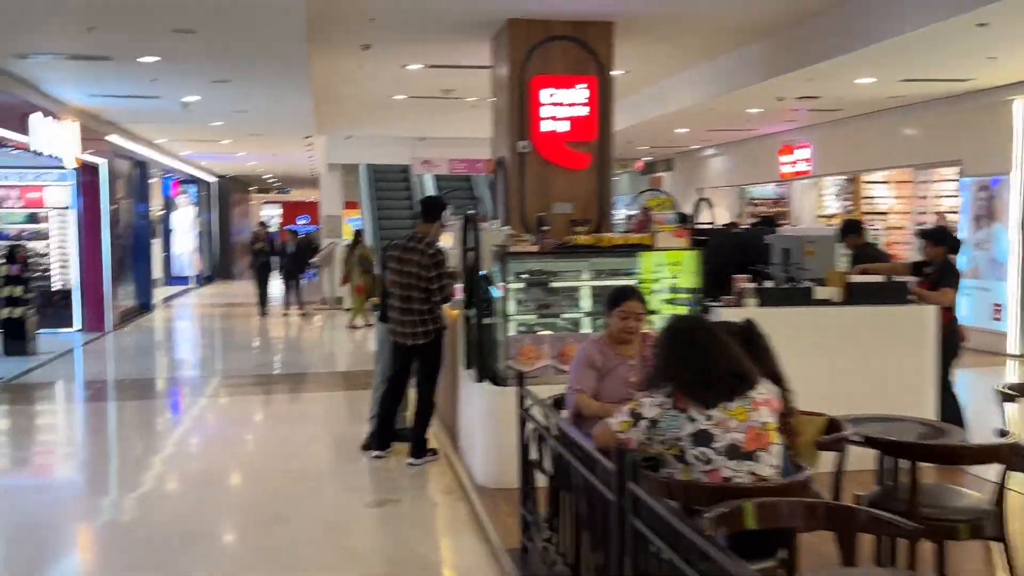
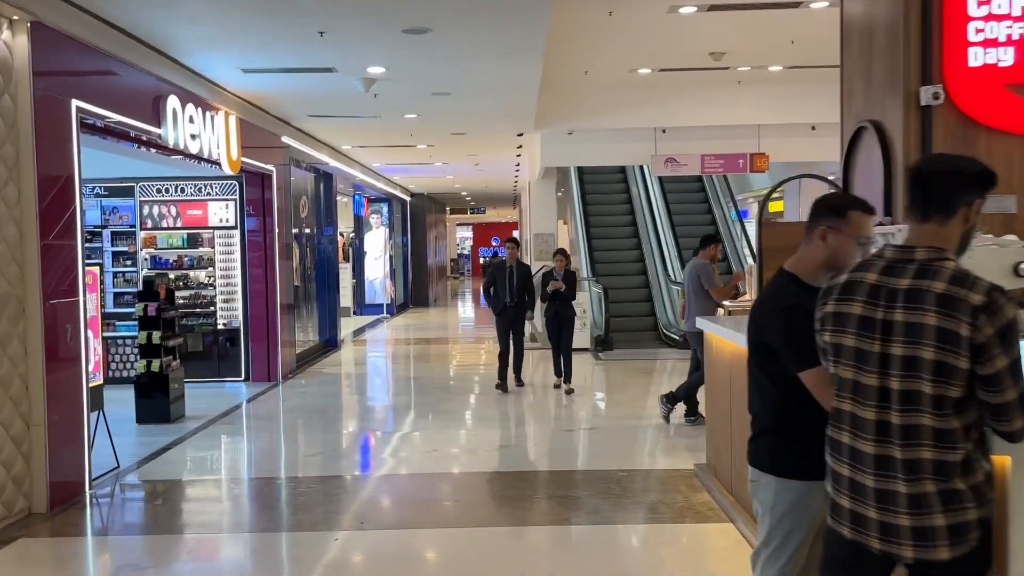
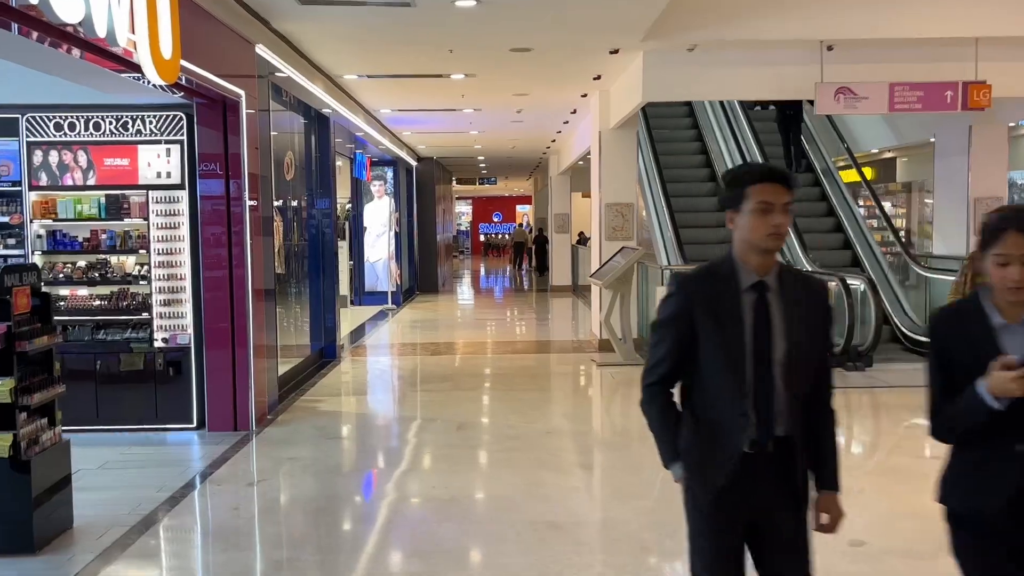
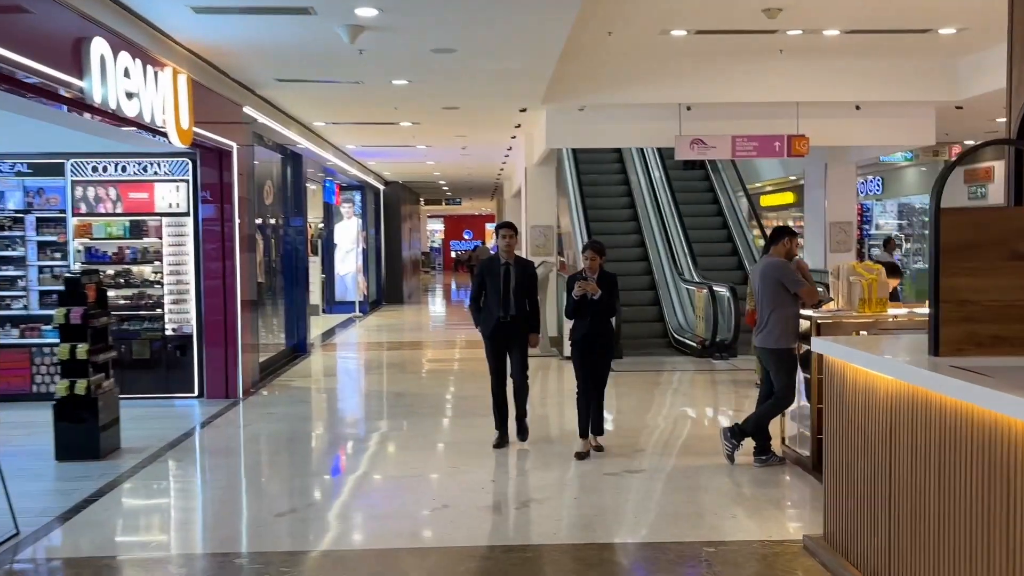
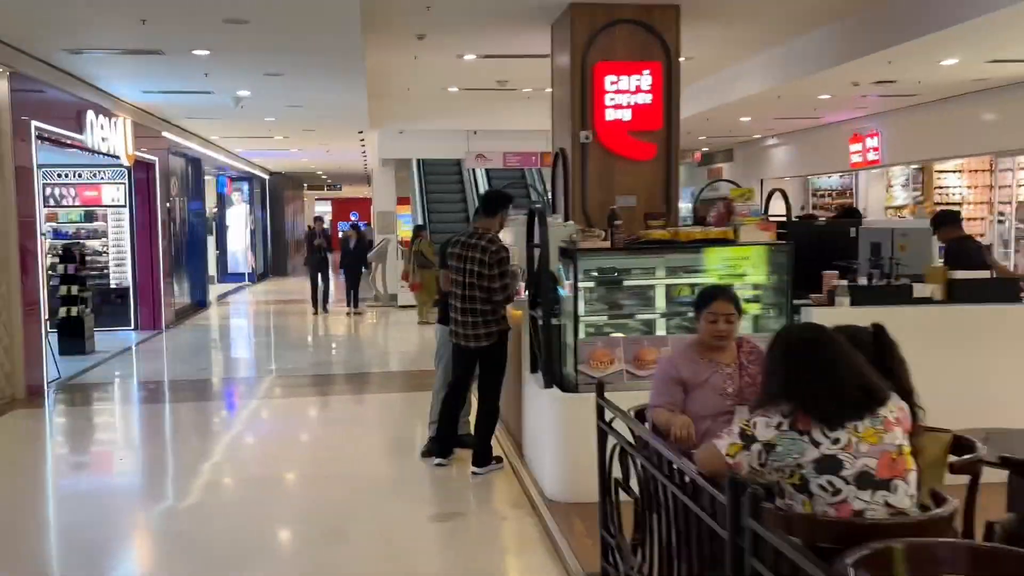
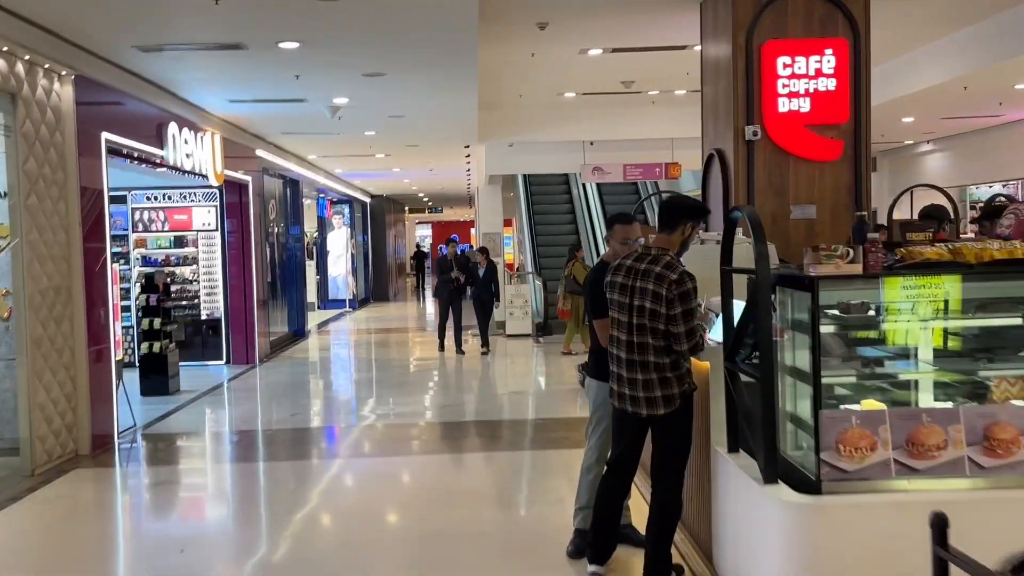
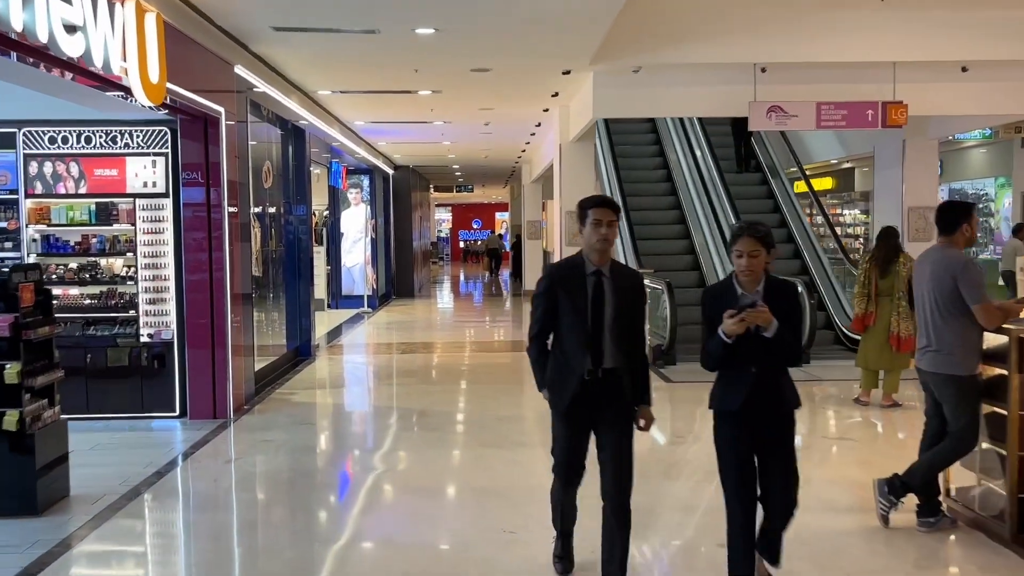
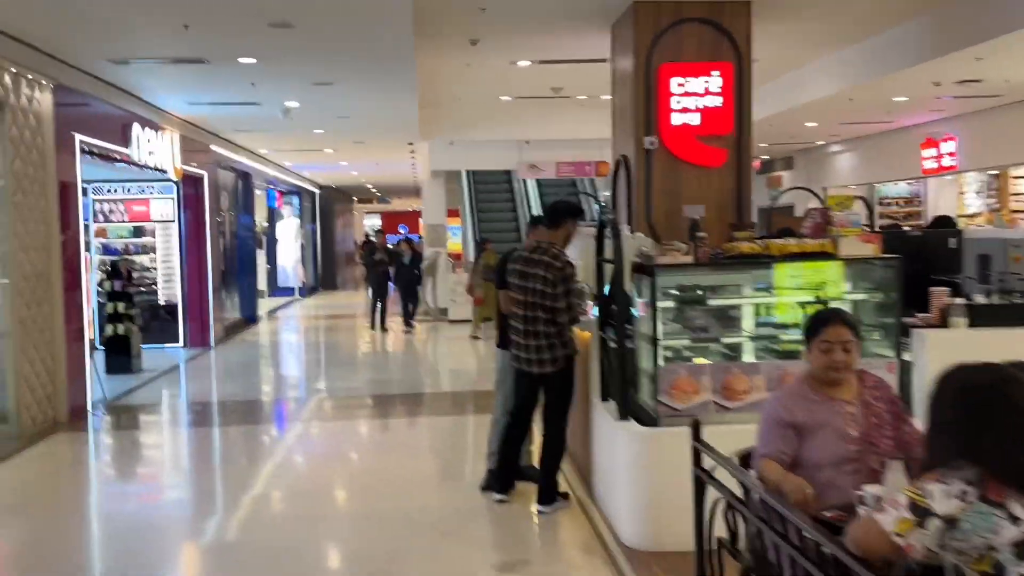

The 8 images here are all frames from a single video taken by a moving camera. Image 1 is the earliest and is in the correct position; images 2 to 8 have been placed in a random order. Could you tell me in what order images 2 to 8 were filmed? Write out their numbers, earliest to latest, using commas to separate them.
5, 8, 6, 2, 4, 7, 3
